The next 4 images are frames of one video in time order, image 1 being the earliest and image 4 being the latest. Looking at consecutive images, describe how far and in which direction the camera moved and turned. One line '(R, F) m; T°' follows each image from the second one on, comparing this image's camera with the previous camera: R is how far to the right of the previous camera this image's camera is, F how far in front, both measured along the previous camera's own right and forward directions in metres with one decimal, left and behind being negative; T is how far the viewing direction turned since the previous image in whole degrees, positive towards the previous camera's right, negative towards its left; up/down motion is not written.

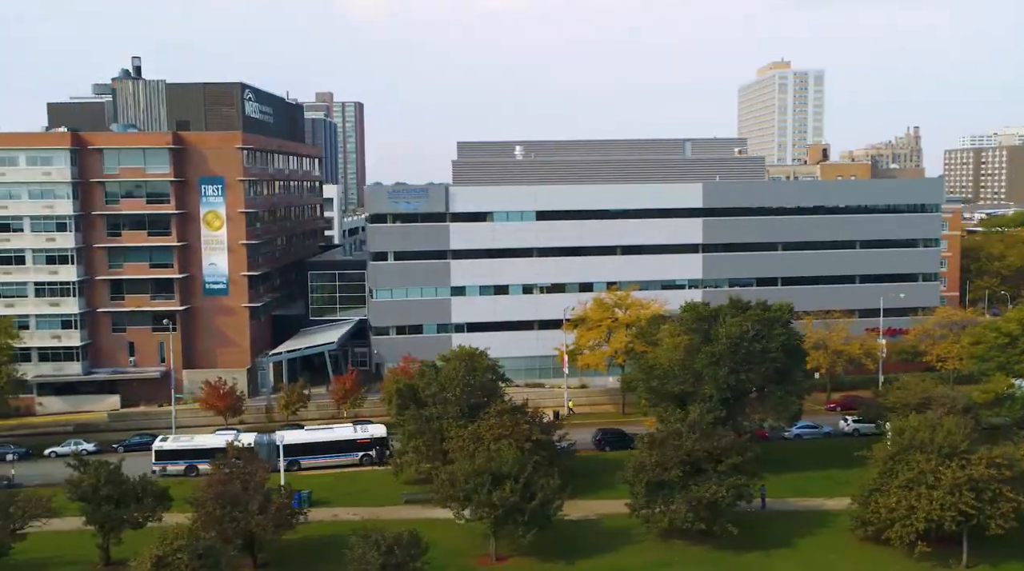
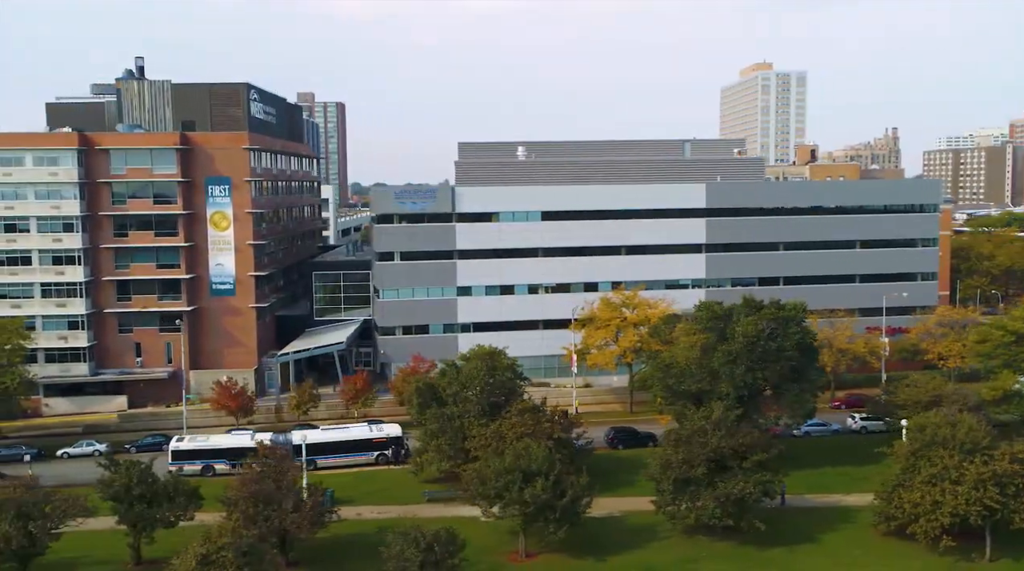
(-1.4, -0.2) m; +1°
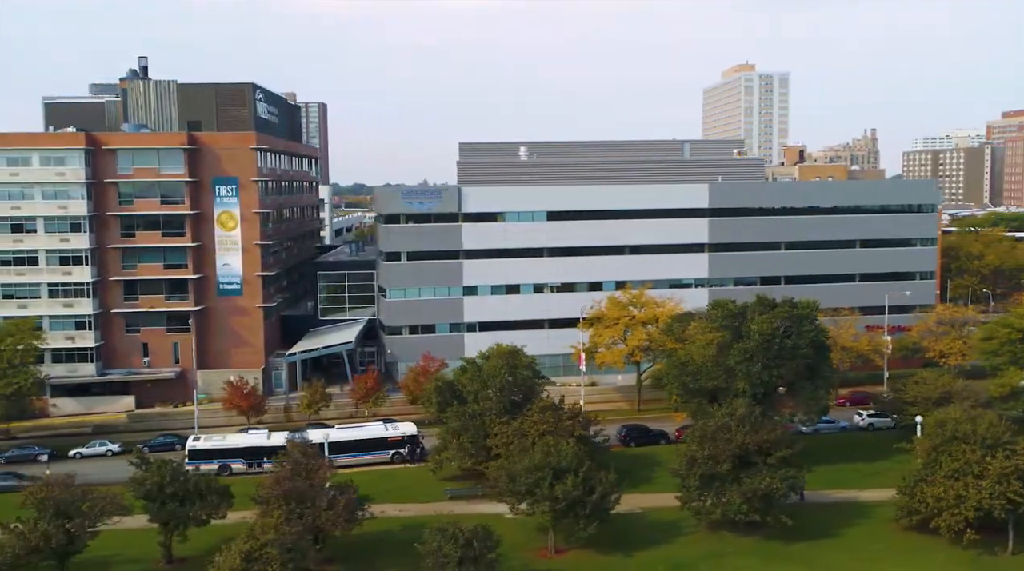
(-1.3, -0.2) m; +1°
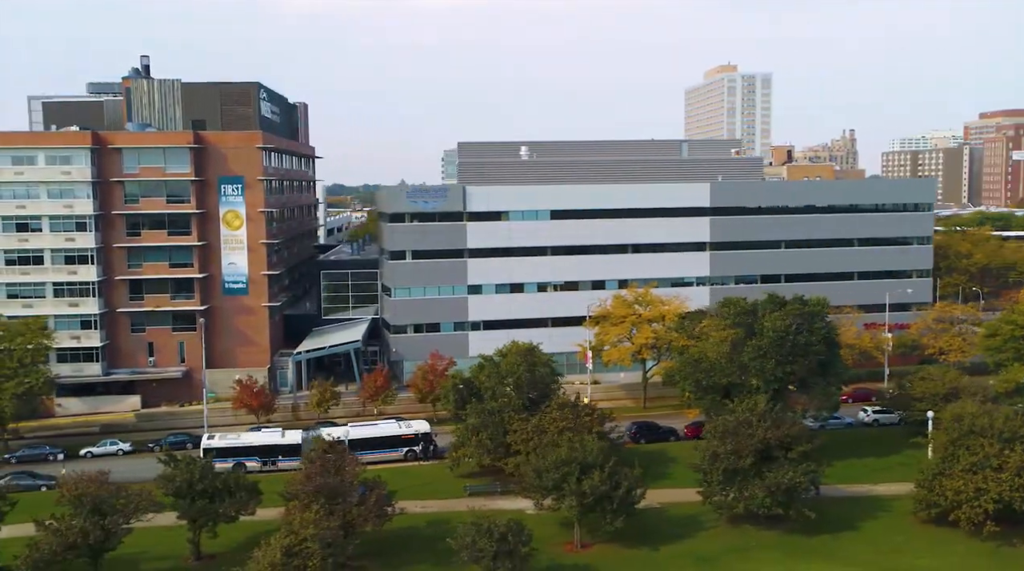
(-1.3, -0.2) m; +1°
